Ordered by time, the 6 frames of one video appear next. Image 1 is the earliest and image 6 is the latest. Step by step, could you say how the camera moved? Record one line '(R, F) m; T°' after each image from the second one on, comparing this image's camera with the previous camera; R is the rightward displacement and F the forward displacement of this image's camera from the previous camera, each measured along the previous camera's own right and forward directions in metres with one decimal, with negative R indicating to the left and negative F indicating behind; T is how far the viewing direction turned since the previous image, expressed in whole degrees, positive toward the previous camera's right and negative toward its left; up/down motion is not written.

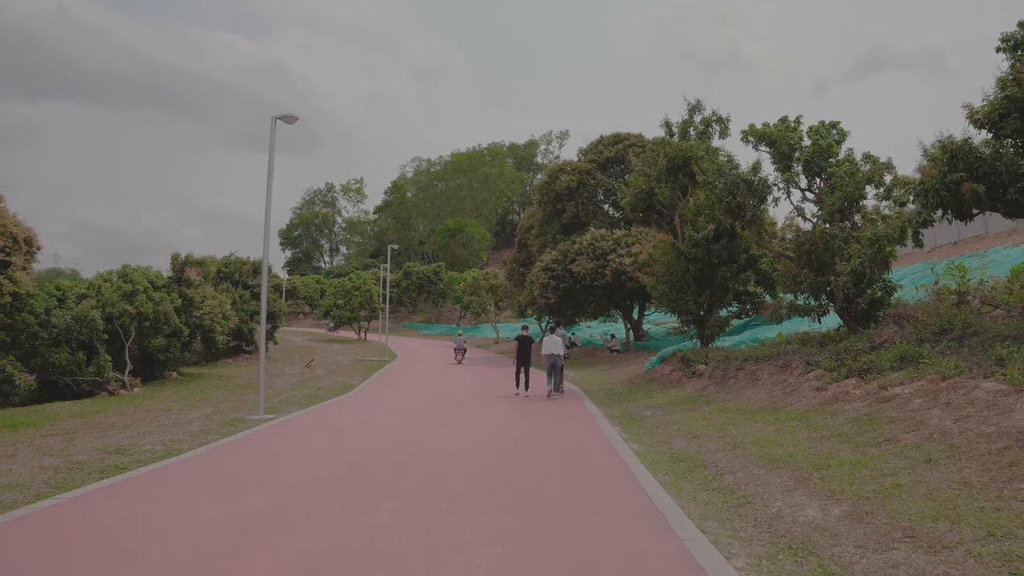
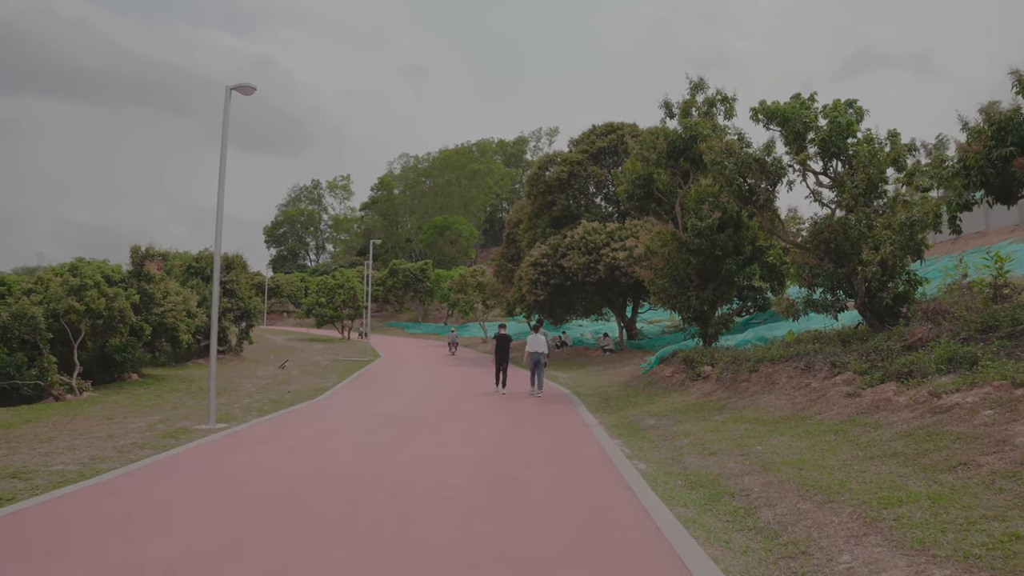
(+0.1, +1.4) m; +1°
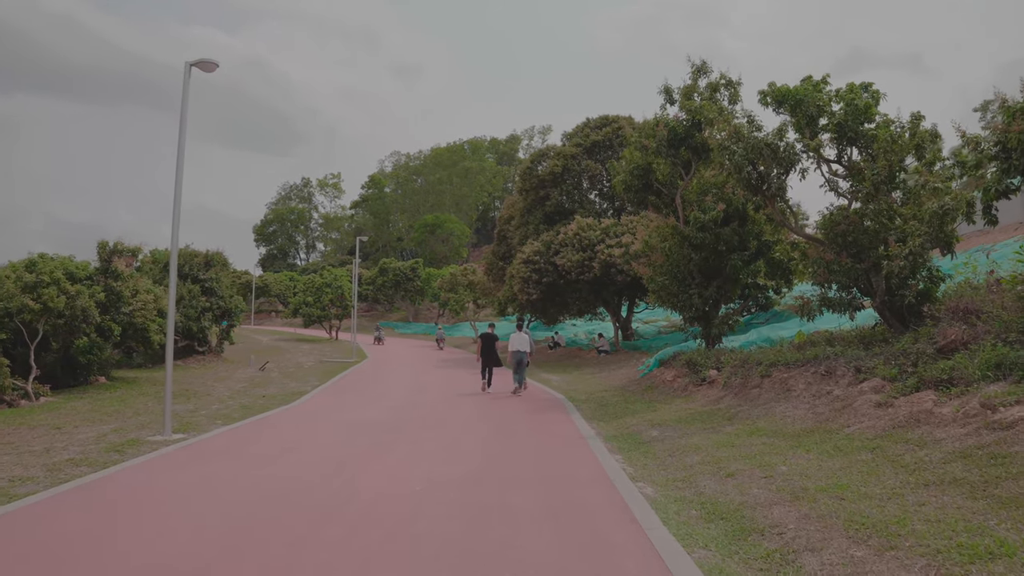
(+0.1, +1.0) m; +1°
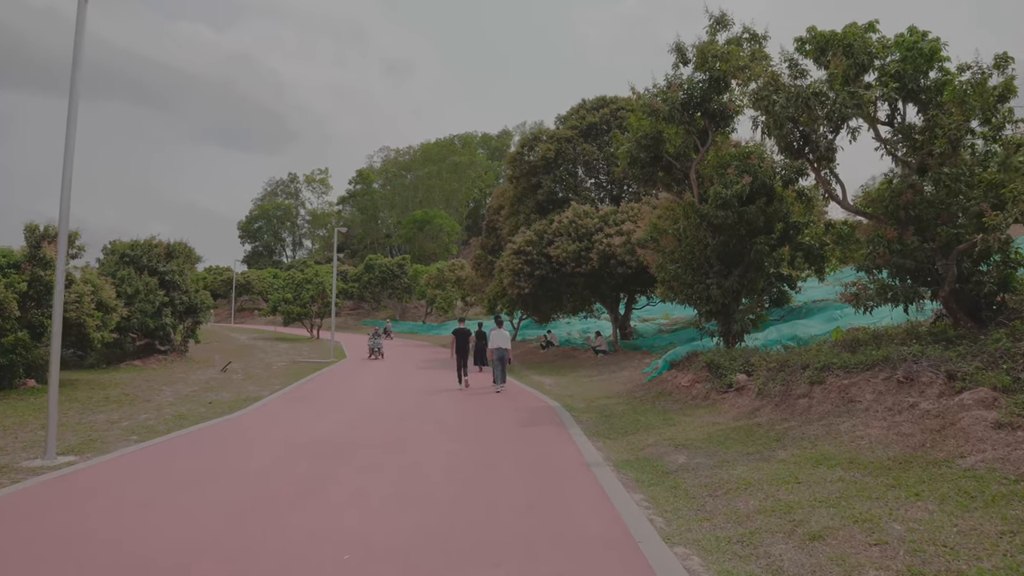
(+0.1, +2.2) m; +1°
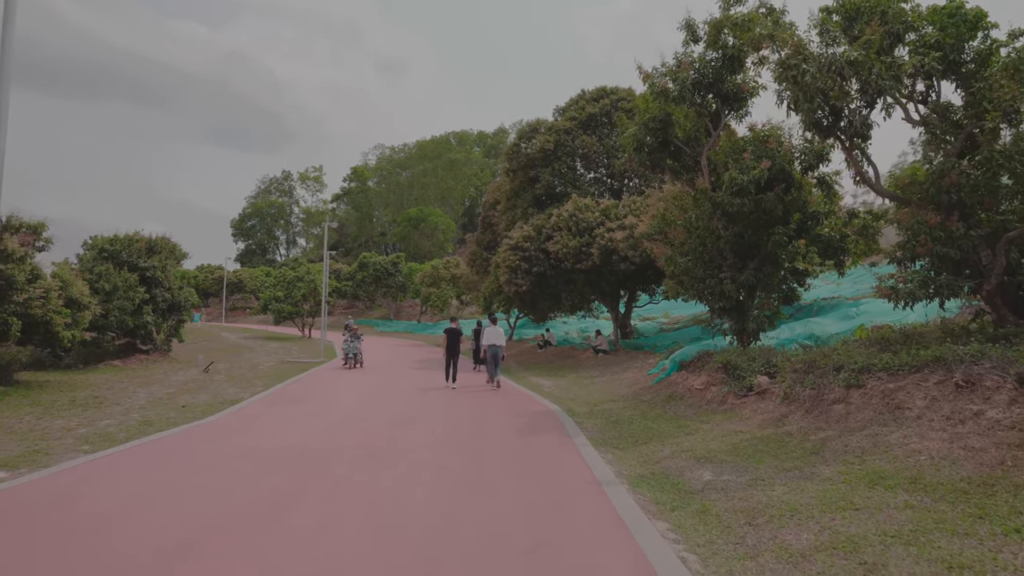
(0.0, +1.0) m; 0°
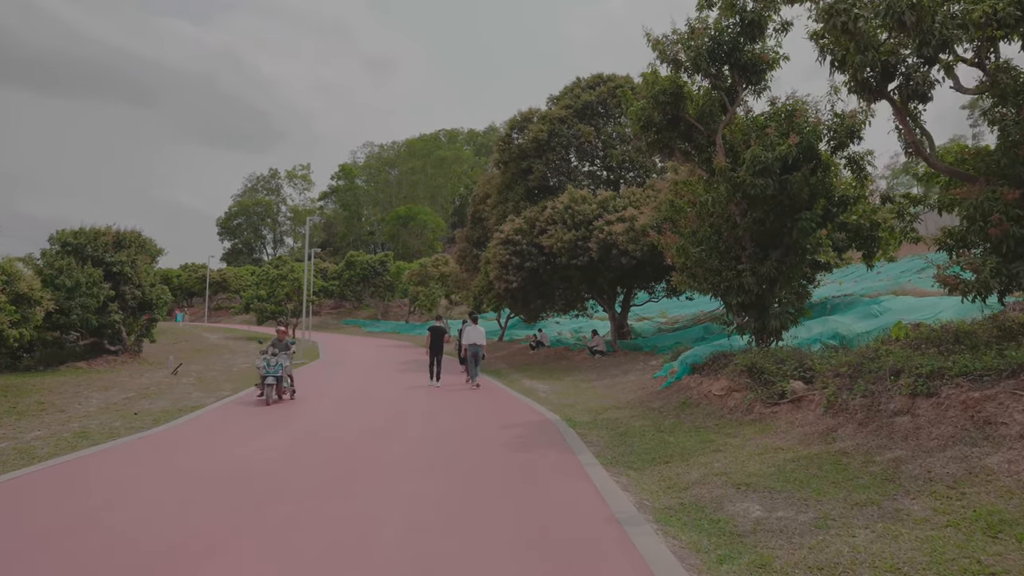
(0.0, +1.3) m; +1°
